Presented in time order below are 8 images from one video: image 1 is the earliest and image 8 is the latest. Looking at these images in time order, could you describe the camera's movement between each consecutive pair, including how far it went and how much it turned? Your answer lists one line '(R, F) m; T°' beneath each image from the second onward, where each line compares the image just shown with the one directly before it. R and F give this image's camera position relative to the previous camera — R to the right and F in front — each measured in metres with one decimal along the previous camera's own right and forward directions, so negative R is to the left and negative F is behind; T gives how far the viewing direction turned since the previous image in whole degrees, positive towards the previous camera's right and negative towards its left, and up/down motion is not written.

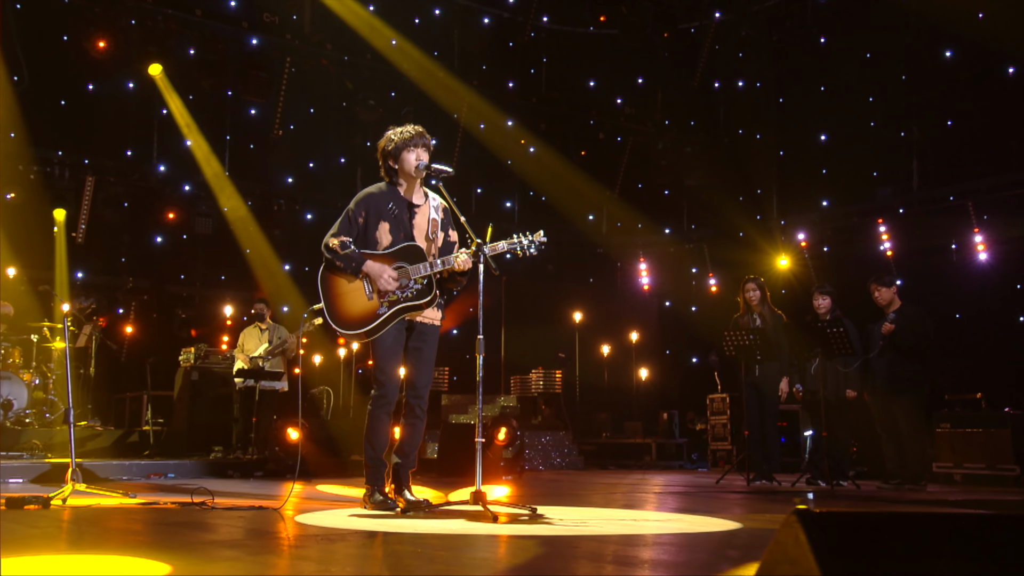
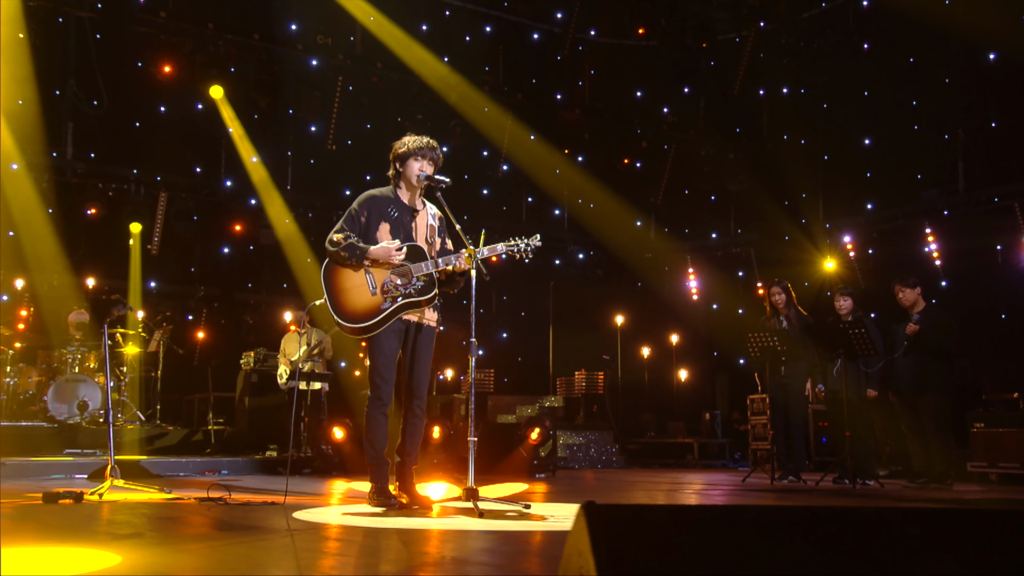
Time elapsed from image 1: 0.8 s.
(+0.5, -0.4) m; -5°
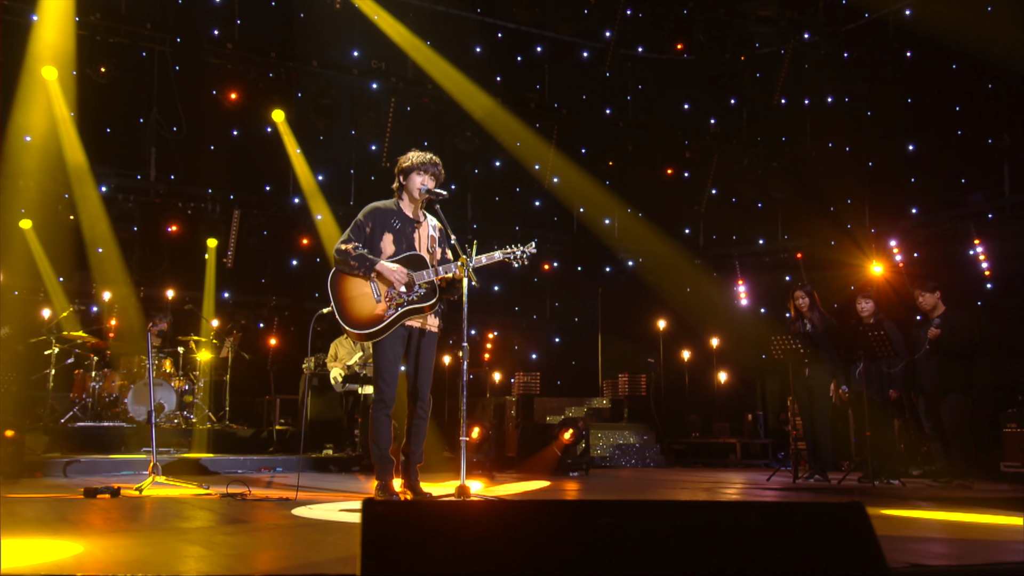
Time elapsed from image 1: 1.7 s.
(+0.6, -0.6) m; -5°
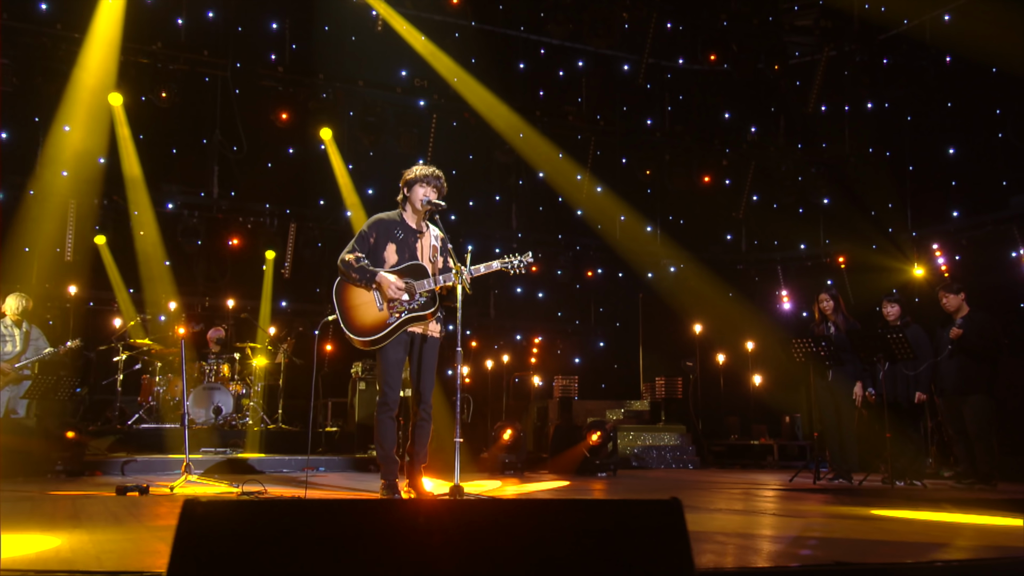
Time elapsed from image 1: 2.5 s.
(+0.5, -0.4) m; -5°
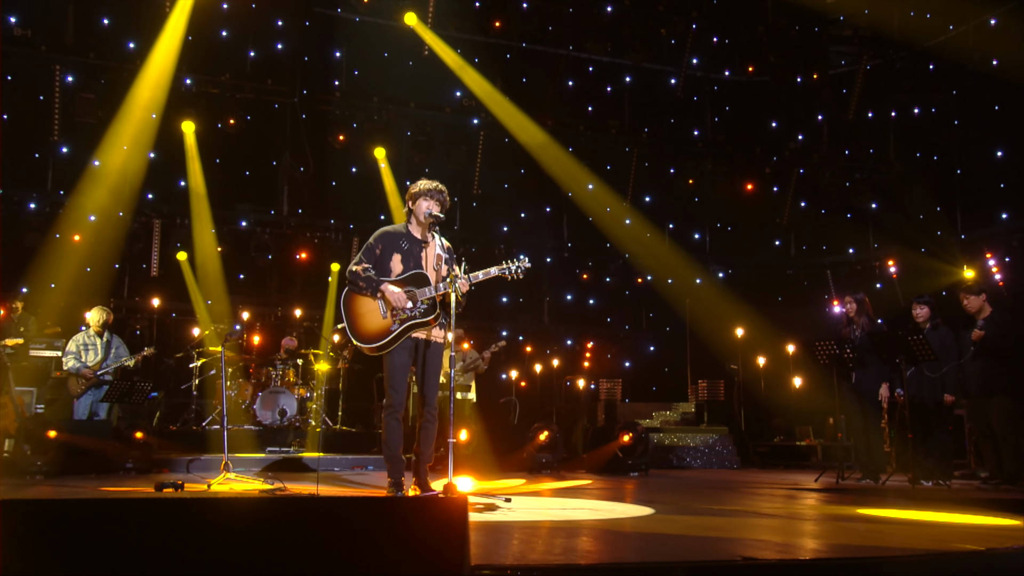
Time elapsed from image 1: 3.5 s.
(+0.7, -0.5) m; -6°
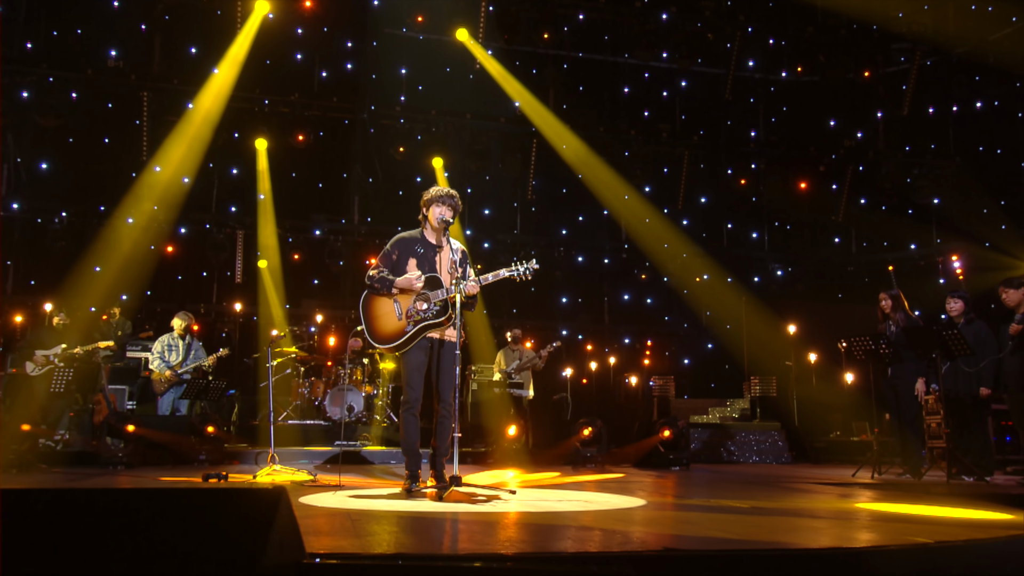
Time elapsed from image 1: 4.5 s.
(+0.8, -0.5) m; -7°
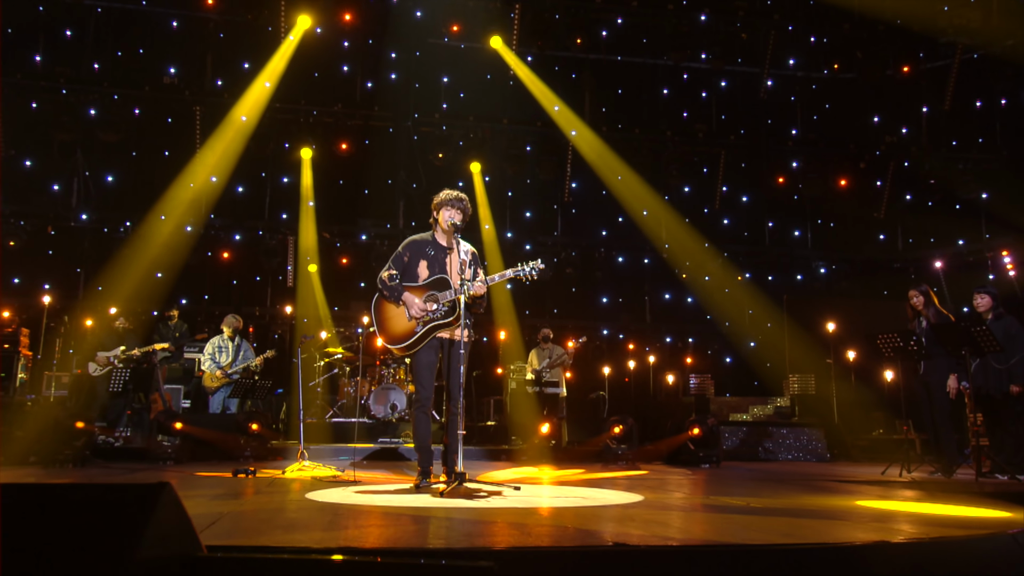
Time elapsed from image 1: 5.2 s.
(+0.6, -0.2) m; -5°
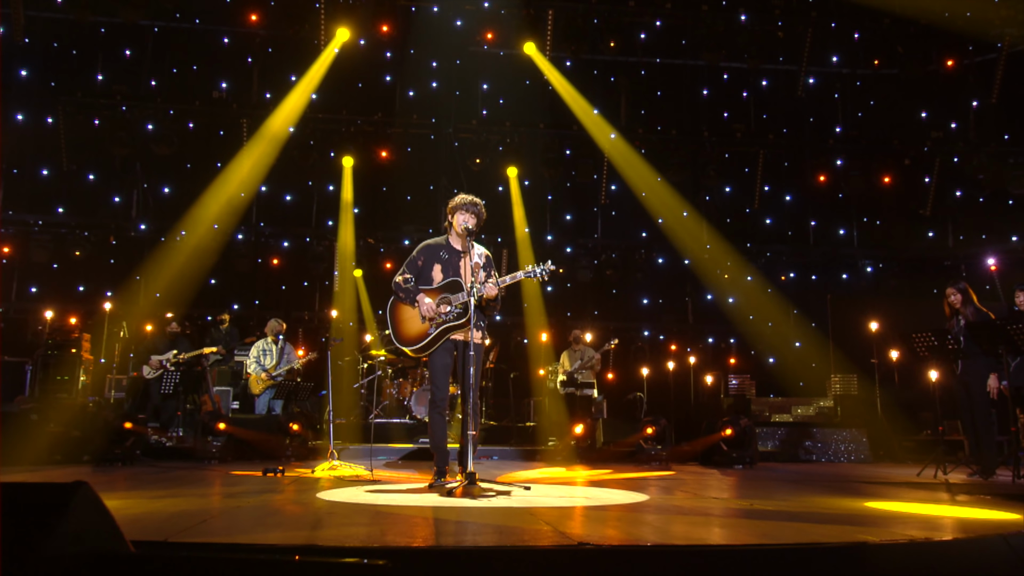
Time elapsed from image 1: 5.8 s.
(+0.5, -0.1) m; -4°
